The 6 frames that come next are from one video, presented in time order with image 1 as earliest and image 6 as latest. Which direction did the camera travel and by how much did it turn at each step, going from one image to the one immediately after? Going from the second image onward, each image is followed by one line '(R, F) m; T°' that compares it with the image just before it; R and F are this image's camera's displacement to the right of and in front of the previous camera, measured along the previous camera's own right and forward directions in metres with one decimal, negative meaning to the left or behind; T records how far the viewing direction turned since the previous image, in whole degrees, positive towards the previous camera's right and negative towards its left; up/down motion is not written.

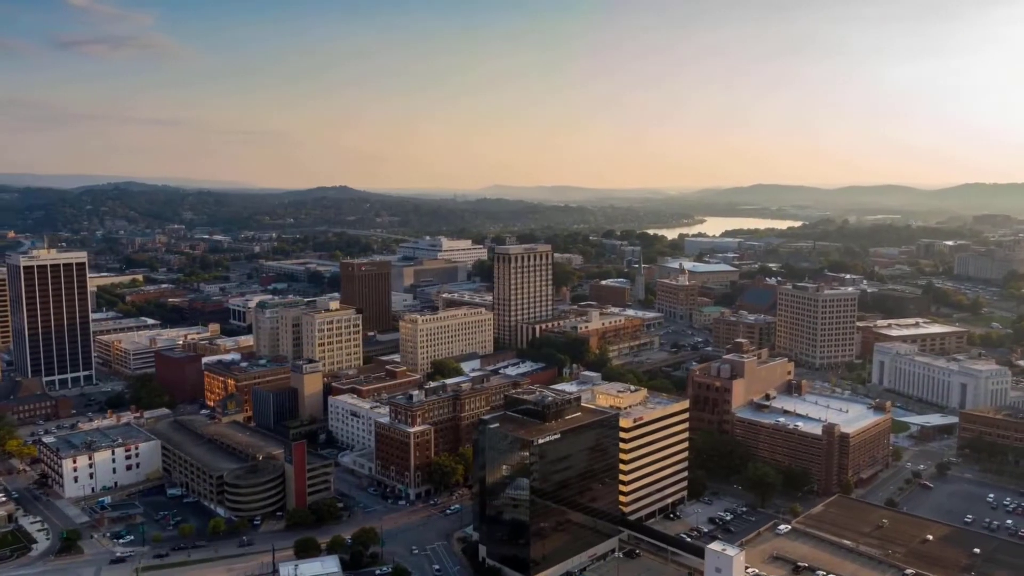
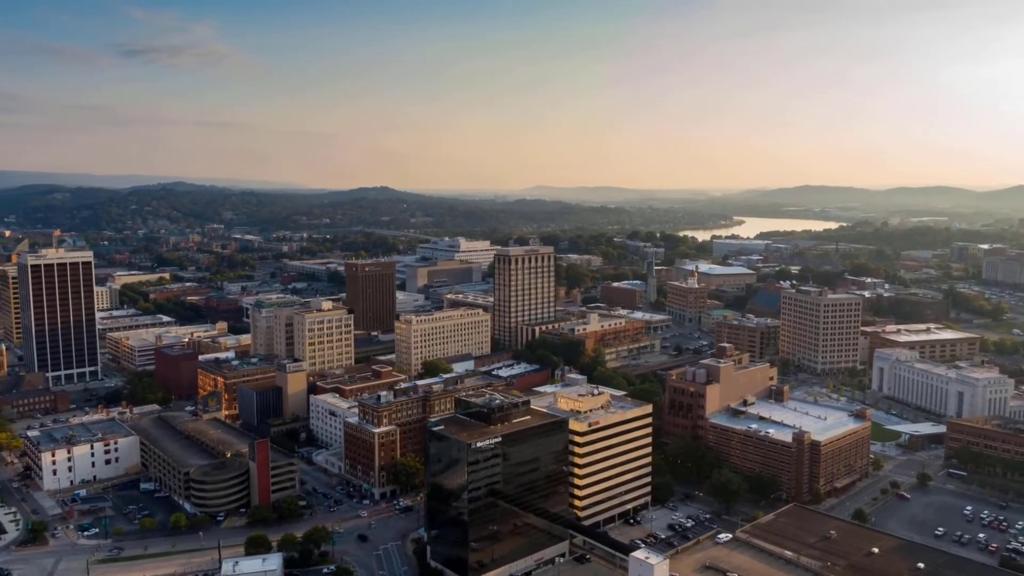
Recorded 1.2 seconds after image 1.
(+4.1, +0.2) m; -3°
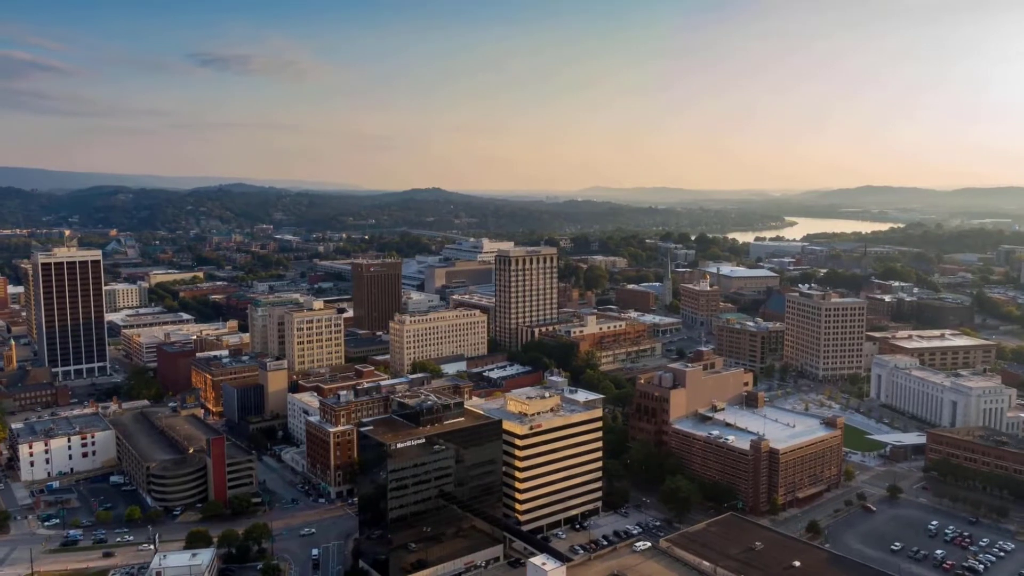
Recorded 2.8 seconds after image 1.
(+5.3, +0.3) m; -4°
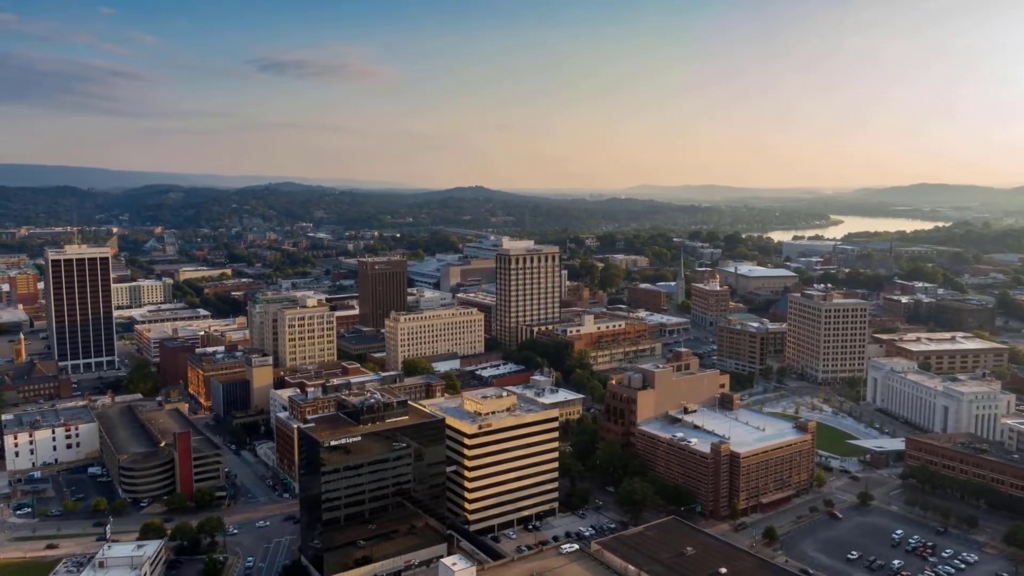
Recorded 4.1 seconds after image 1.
(+4.5, +0.3) m; -3°
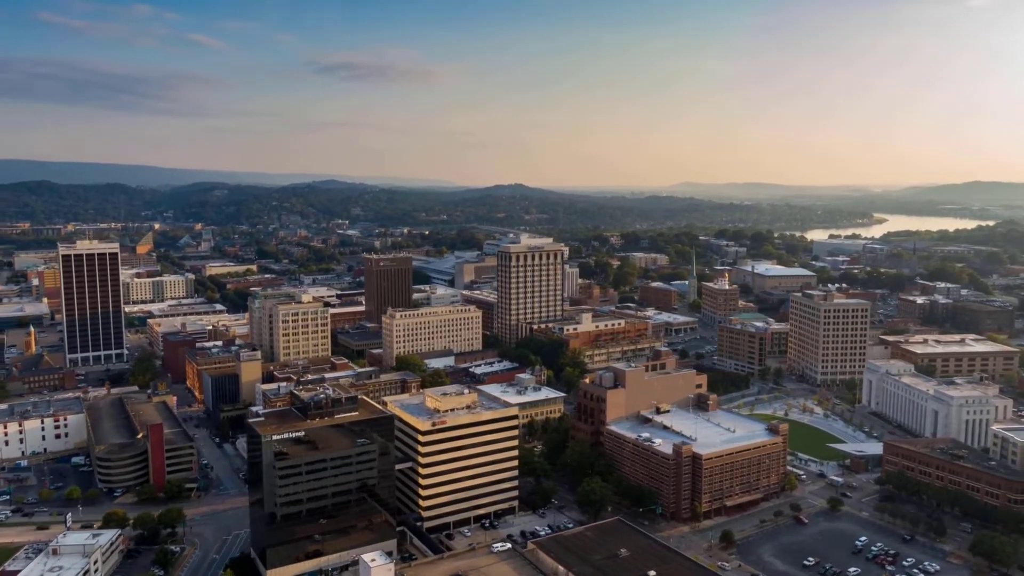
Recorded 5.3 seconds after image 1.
(+4.1, +0.2) m; -3°
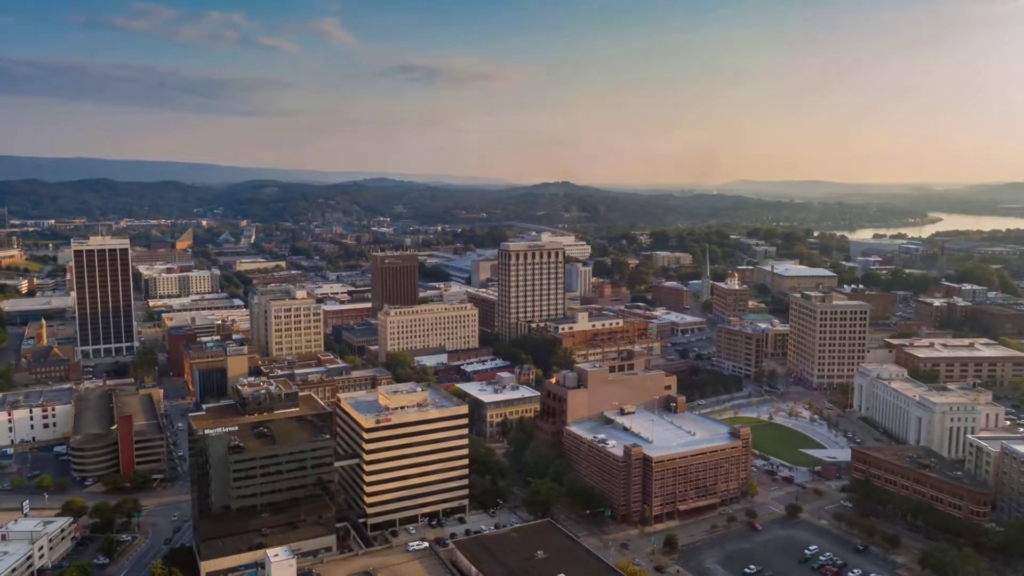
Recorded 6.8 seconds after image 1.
(+4.9, +0.4) m; -4°
